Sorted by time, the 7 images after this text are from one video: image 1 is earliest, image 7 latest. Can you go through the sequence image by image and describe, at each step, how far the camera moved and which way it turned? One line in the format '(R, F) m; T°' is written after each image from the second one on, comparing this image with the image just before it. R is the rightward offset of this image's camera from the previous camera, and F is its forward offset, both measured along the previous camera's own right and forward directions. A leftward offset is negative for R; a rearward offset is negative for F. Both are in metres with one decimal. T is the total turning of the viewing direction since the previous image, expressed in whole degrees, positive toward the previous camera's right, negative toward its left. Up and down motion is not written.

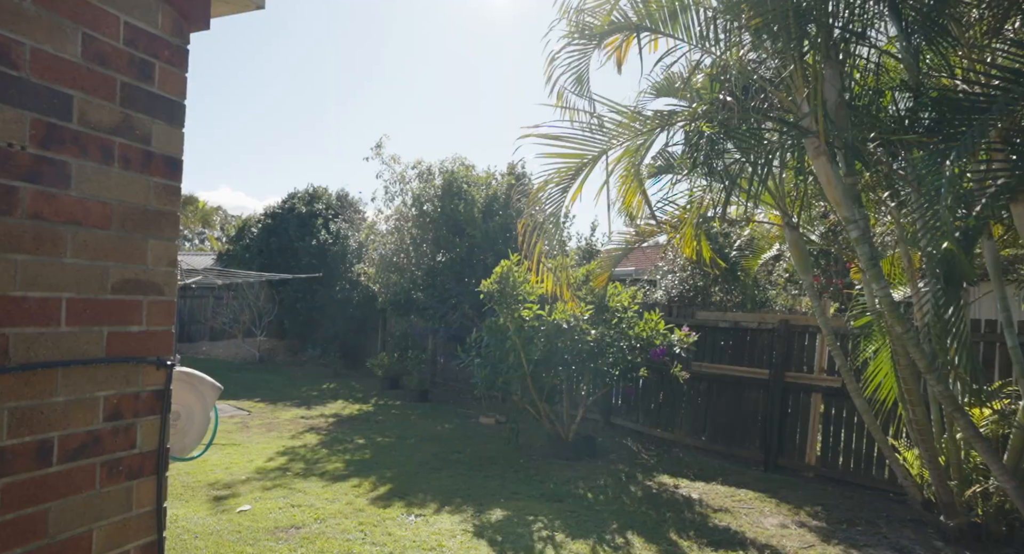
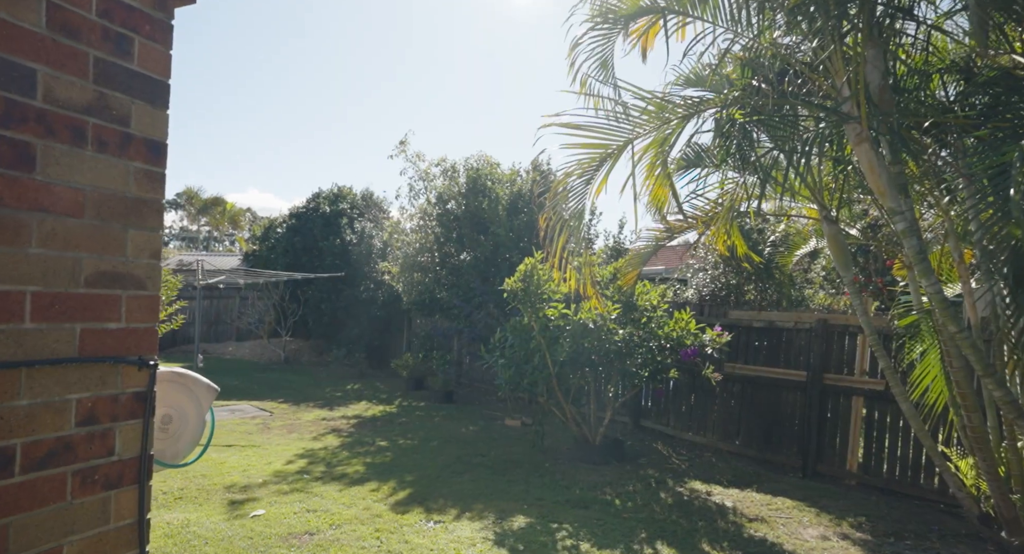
(0.0, +0.2) m; -3°
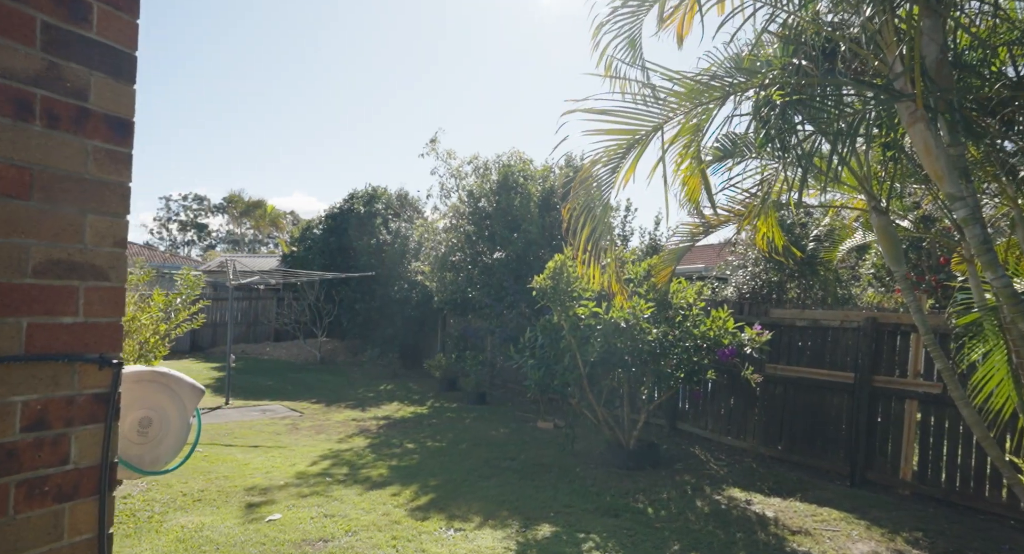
(+0.1, +0.2) m; -3°
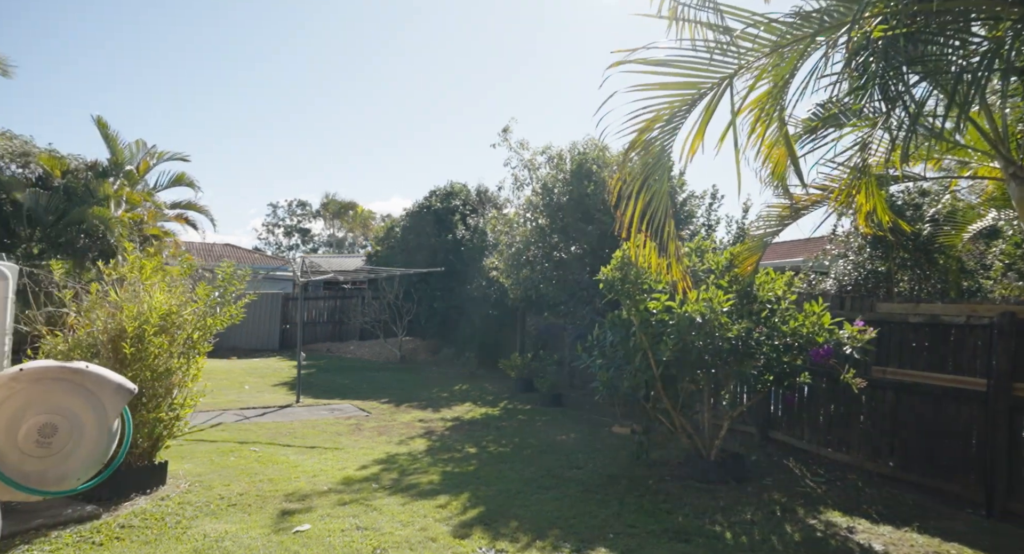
(+0.2, +0.5) m; -8°
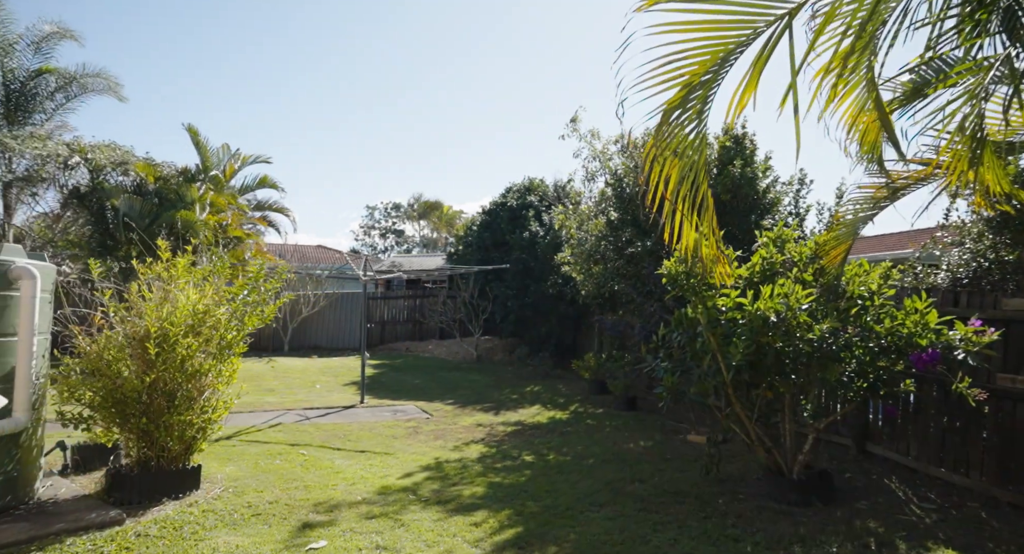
(+0.3, +0.5) m; -8°
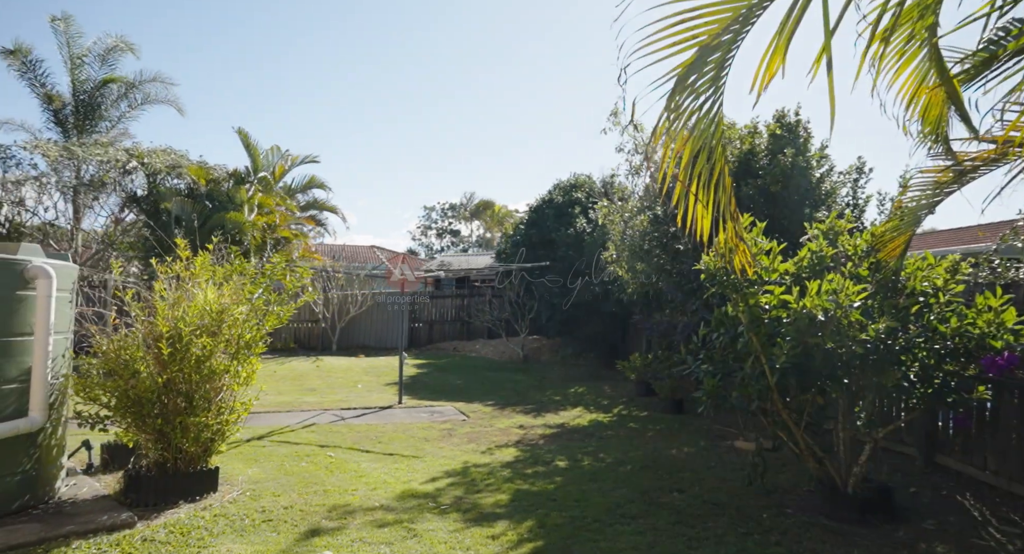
(+0.2, +0.3) m; -5°
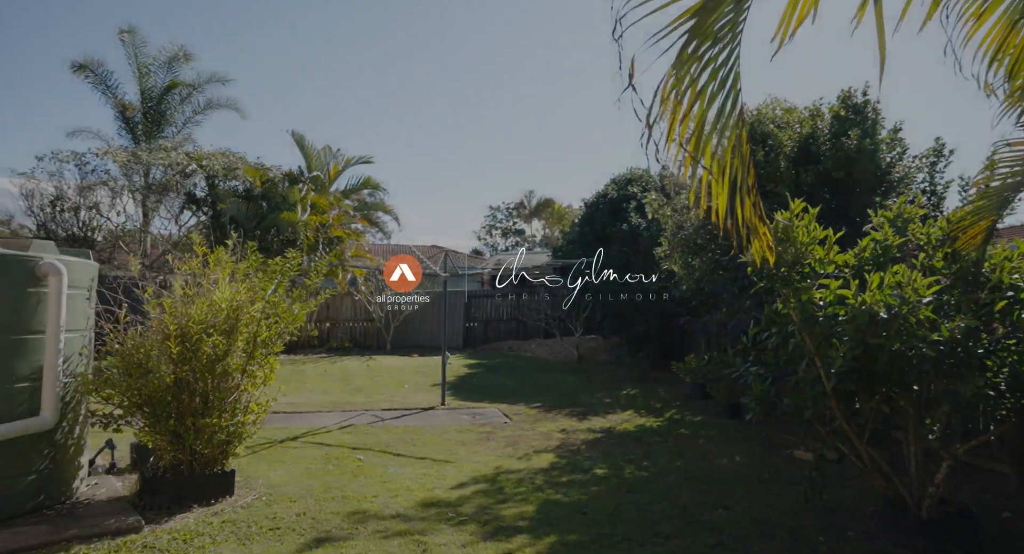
(+0.3, +0.3) m; -6°
